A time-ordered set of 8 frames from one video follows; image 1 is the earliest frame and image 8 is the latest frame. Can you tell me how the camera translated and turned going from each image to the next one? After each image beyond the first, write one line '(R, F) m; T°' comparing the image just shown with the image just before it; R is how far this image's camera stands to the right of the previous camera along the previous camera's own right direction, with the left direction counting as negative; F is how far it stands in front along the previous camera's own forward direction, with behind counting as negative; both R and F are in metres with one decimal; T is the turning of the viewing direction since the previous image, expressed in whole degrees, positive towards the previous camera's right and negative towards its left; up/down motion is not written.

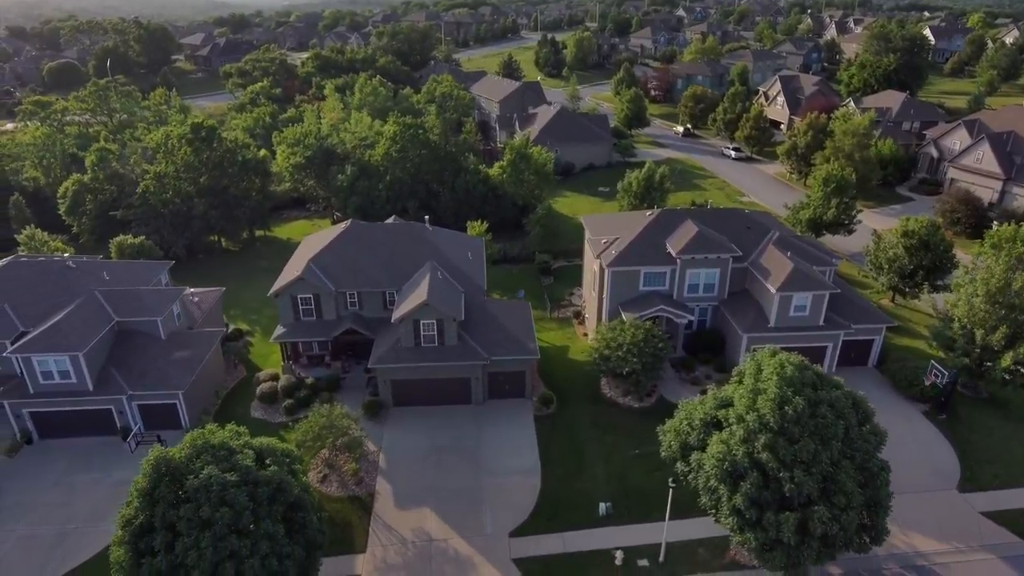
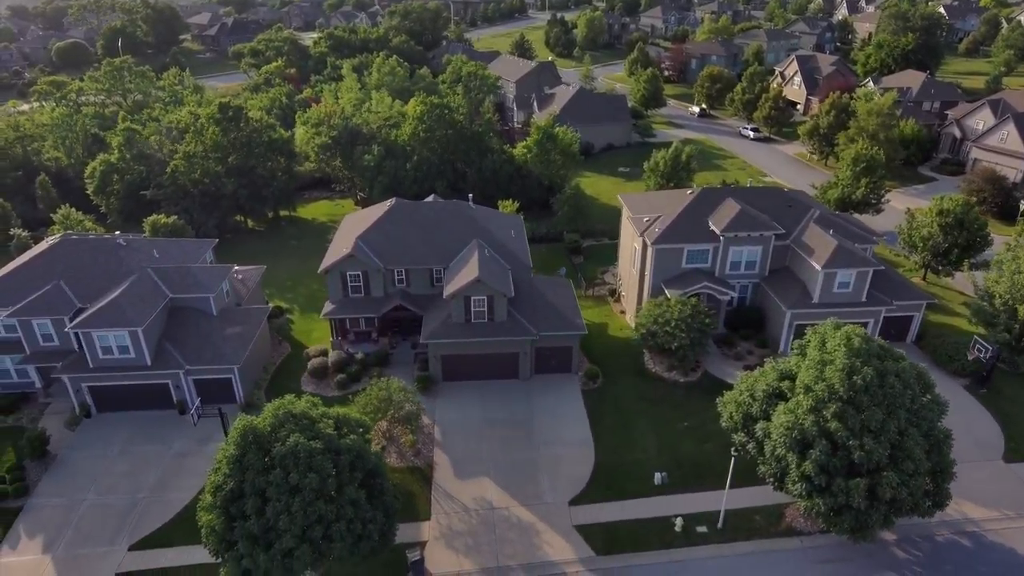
(-2.6, -0.6) m; 0°
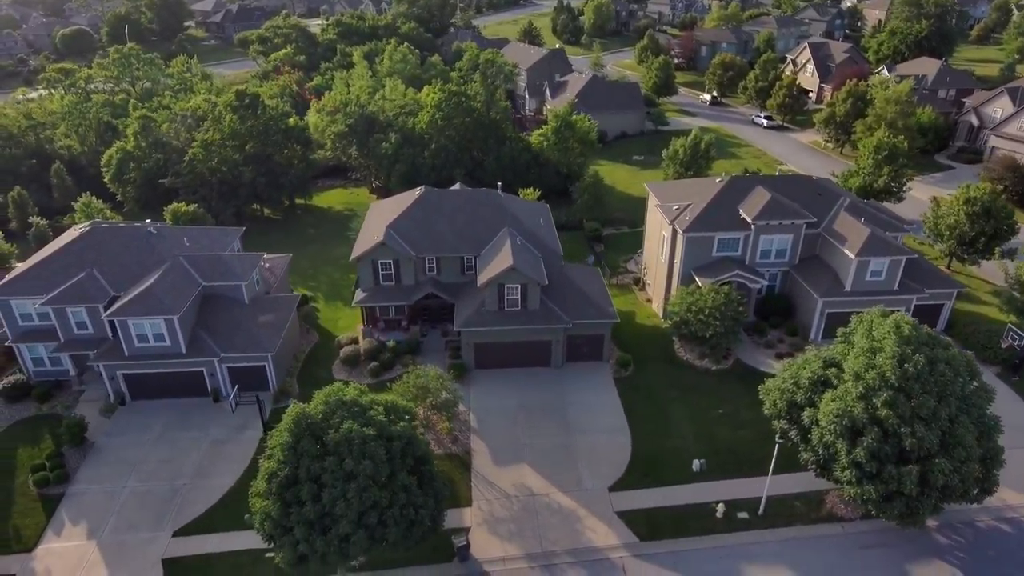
(-1.8, 0.0) m; 0°
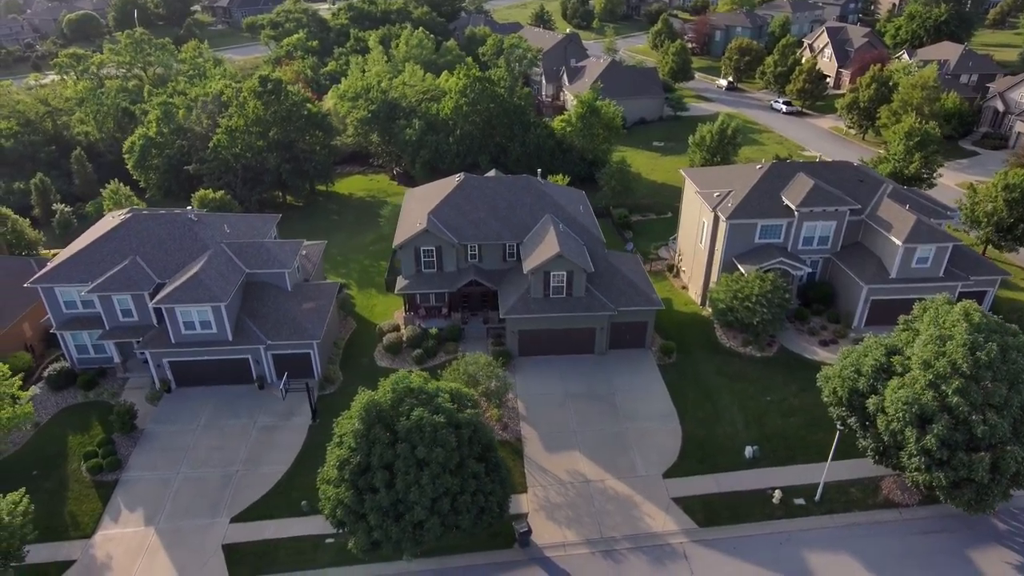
(-2.4, +0.1) m; 0°
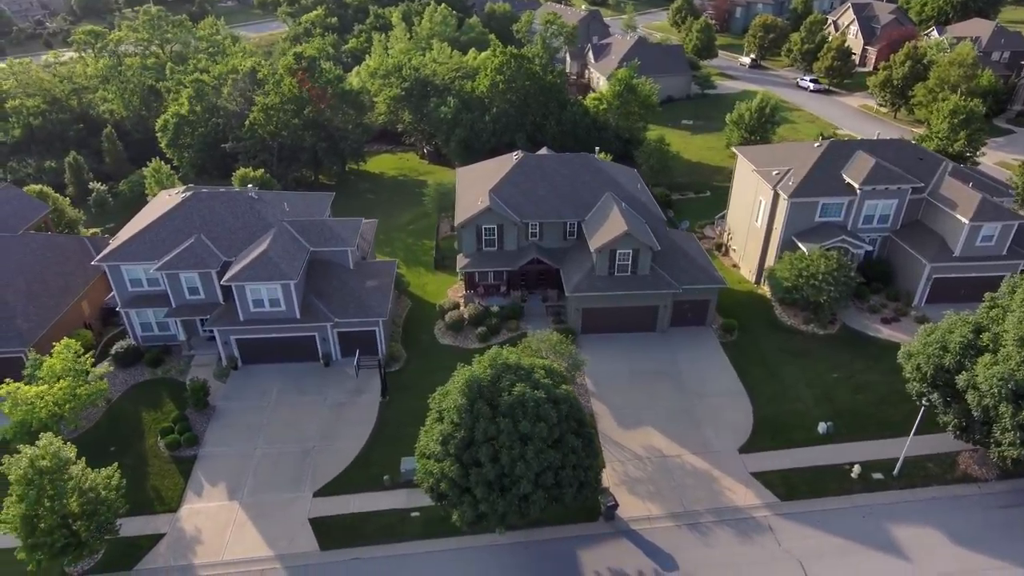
(-3.5, -0.1) m; 0°
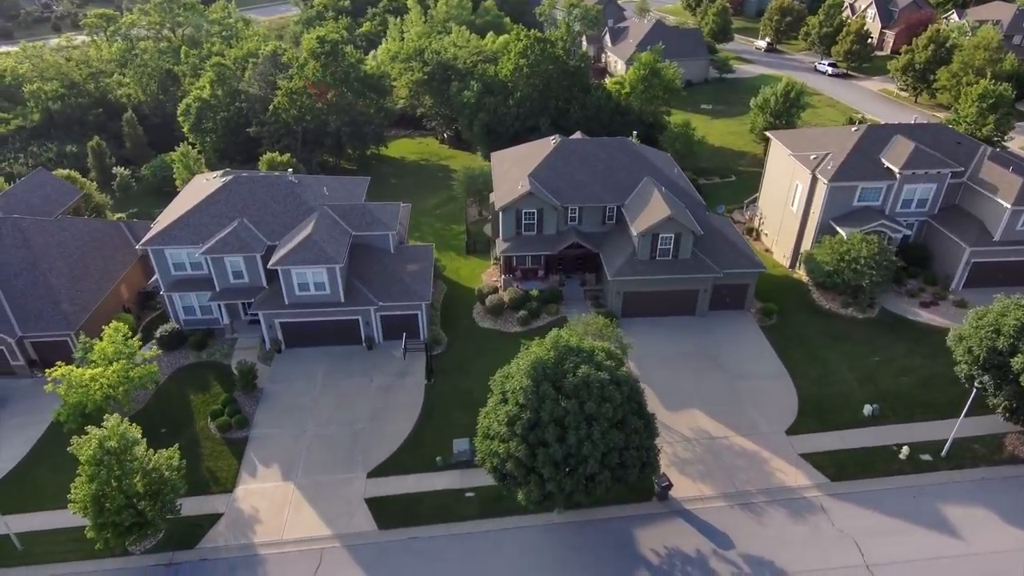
(-2.2, -0.2) m; 0°
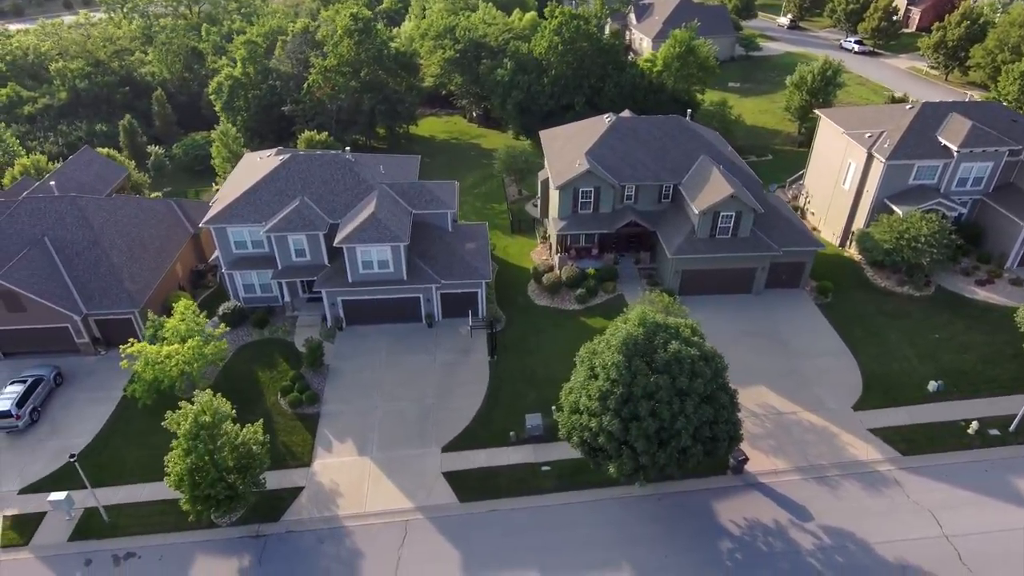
(-3.3, -0.3) m; 0°
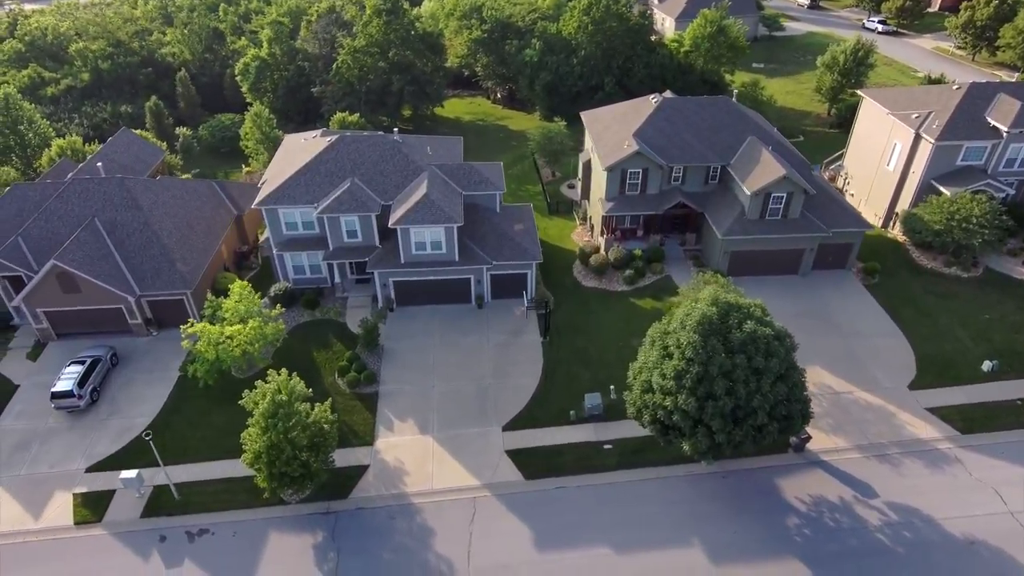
(-2.7, -0.2) m; 0°
